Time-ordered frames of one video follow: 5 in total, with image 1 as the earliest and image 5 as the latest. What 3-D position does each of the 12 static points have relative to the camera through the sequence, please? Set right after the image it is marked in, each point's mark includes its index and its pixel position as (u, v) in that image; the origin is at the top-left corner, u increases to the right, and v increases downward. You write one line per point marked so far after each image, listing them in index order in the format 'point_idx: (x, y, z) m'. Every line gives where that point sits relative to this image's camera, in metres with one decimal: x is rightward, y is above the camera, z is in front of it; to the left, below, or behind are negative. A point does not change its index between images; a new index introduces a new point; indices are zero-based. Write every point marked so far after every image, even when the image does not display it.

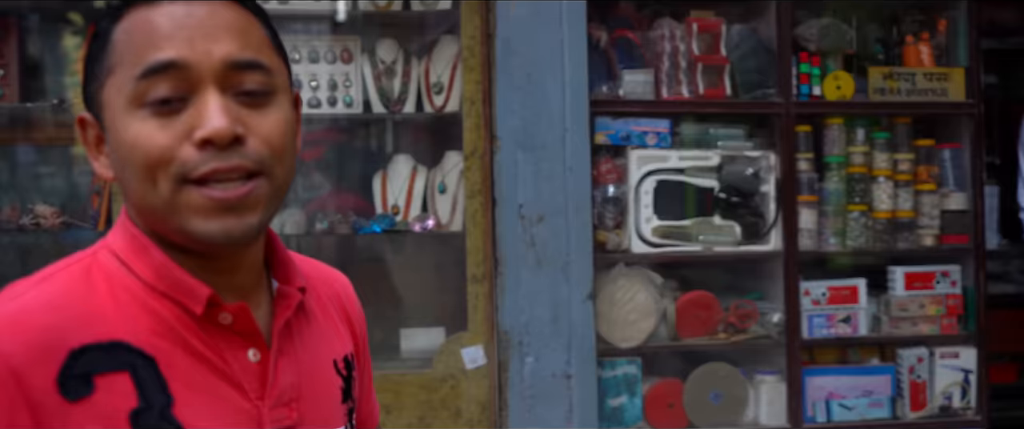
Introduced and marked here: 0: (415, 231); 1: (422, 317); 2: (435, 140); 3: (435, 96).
0: (-0.4, -0.1, +2.8) m
1: (-0.4, -0.4, +2.8) m
2: (-0.3, +0.3, +2.8) m
3: (-0.3, +0.5, +2.8) m
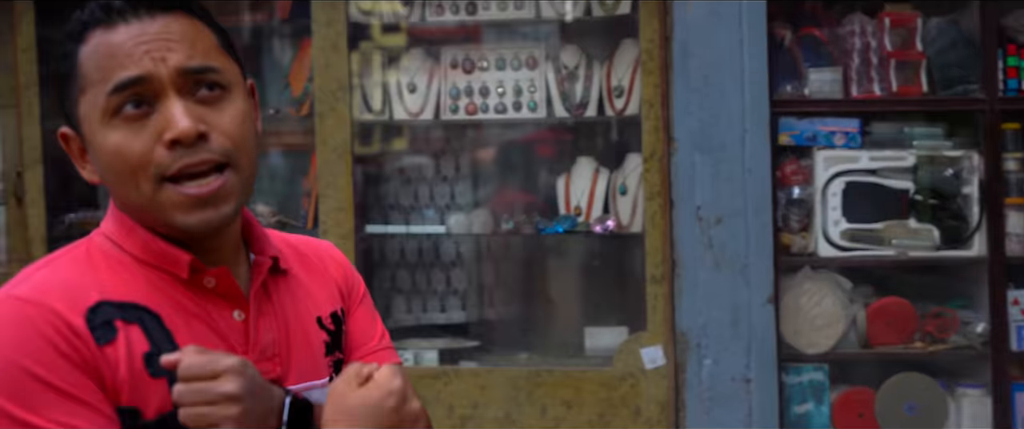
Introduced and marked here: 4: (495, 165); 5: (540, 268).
0: (+0.3, -0.1, +2.9) m
1: (+0.4, -0.4, +2.9) m
2: (+0.4, +0.3, +2.9) m
3: (+0.4, +0.5, +2.8) m
4: (-0.1, +0.2, +2.9) m
5: (+0.1, -0.2, +2.9) m
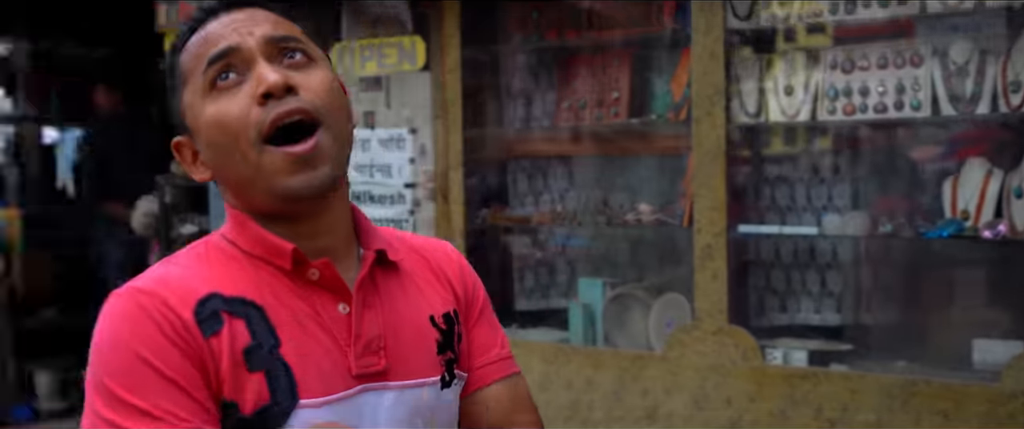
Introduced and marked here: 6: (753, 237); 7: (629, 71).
0: (+1.8, -0.1, +2.6) m
1: (+1.9, -0.4, +2.6) m
2: (+1.9, +0.3, +2.5) m
3: (+1.9, +0.4, +2.5) m
4: (+1.5, +0.2, +2.8) m
5: (+1.7, -0.2, +2.7) m
6: (+1.1, -0.1, +3.1) m
7: (+0.6, +0.7, +3.3) m
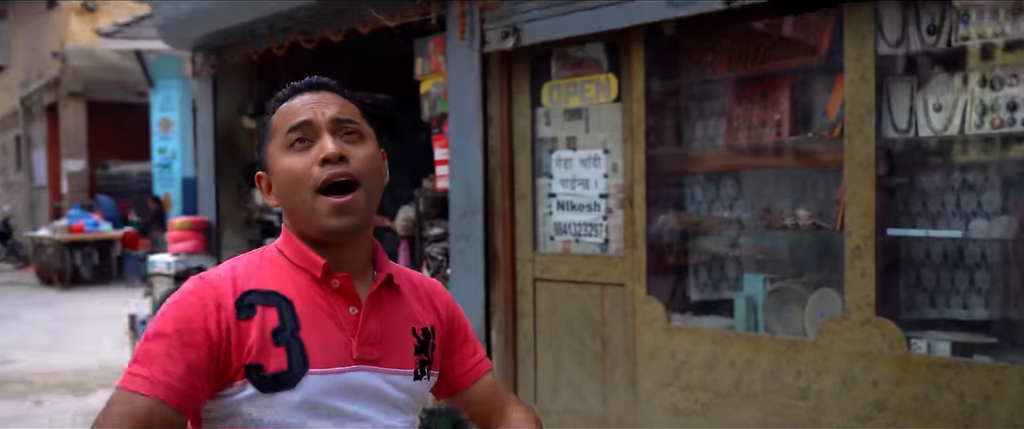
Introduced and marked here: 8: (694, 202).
0: (+2.5, -0.1, +2.7) m
1: (+2.5, -0.5, +2.7) m
2: (+2.6, +0.3, +2.6) m
3: (+2.5, +0.4, +2.6) m
4: (+2.3, +0.2, +3.1) m
5: (+2.4, -0.3, +2.9) m
6: (+1.9, -0.1, +3.4) m
7: (+1.6, +0.7, +3.8) m
8: (+1.1, +0.1, +4.1) m
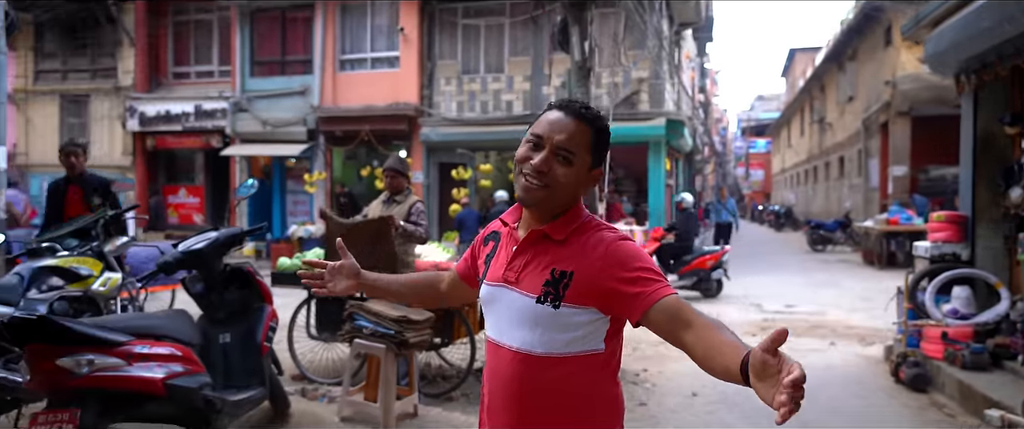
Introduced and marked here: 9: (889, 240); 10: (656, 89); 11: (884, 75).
0: (+3.9, -0.1, +0.9) m
1: (+3.9, -0.5, +0.9) m
2: (+3.9, +0.2, +0.8) m
3: (+3.9, +0.4, +0.9) m
4: (+4.1, +0.2, +1.3) m
5: (+4.0, -0.3, +1.1) m
6: (+4.3, -0.1, +1.8) m
7: (+4.5, +0.6, +2.3) m
8: (+4.6, +0.1, +2.8) m
9: (+7.9, -0.5, +14.4) m
10: (+3.0, +2.6, +14.3) m
11: (+8.9, +3.3, +16.5) m
